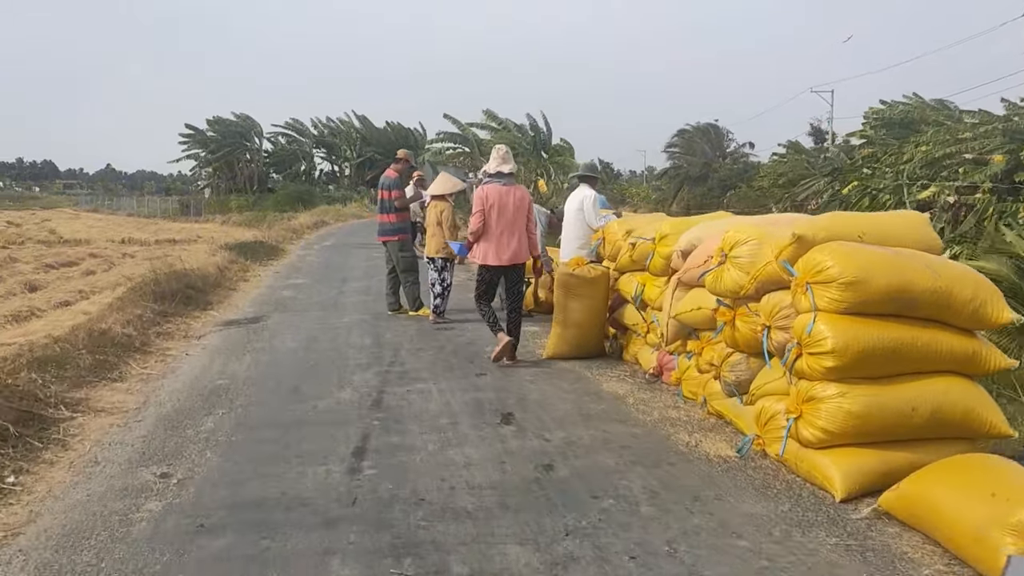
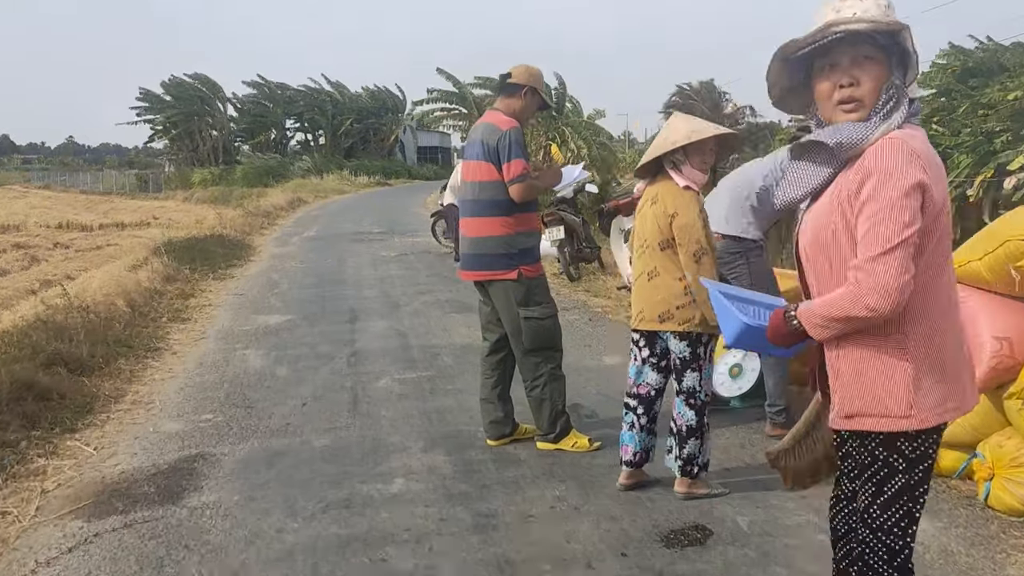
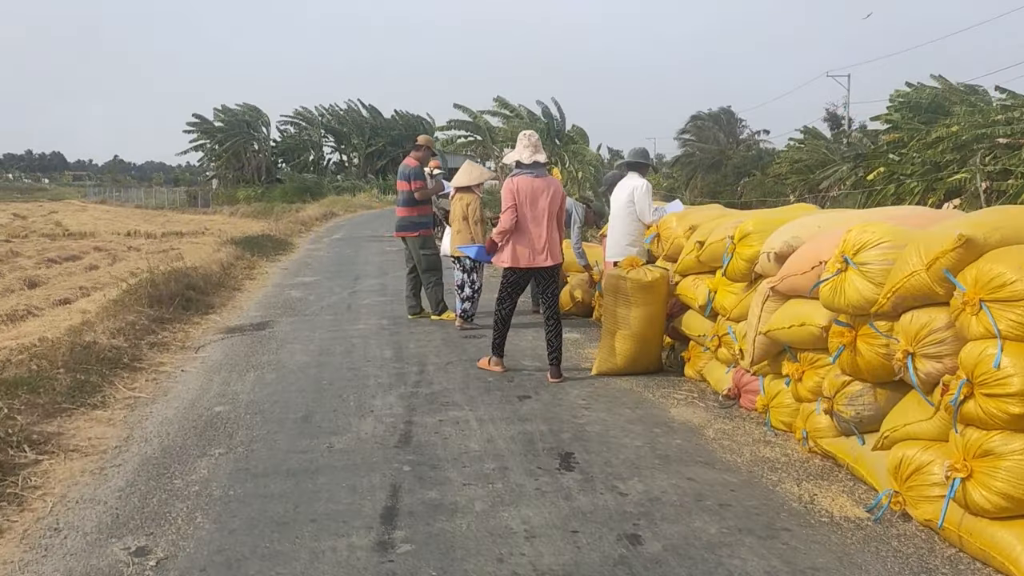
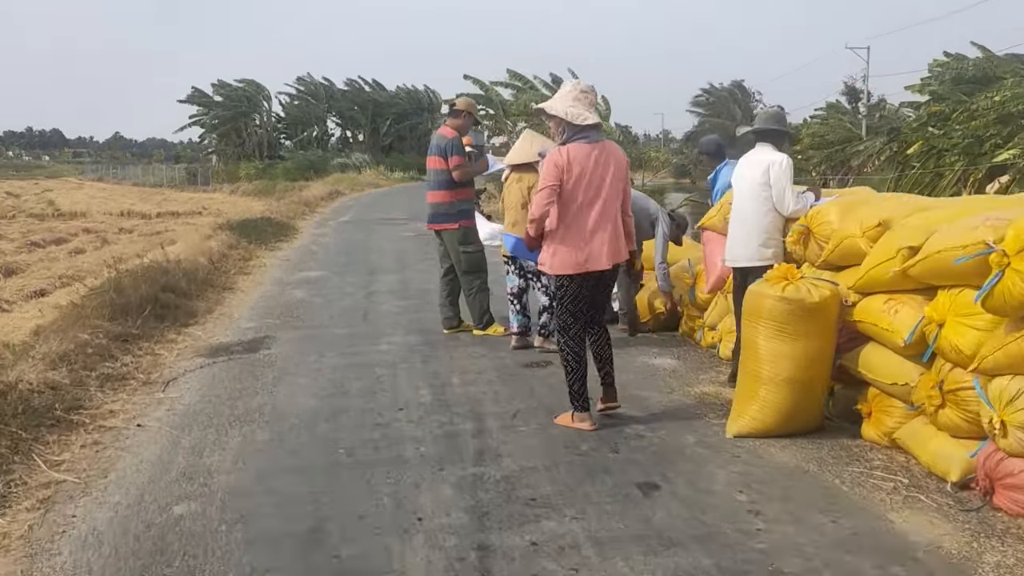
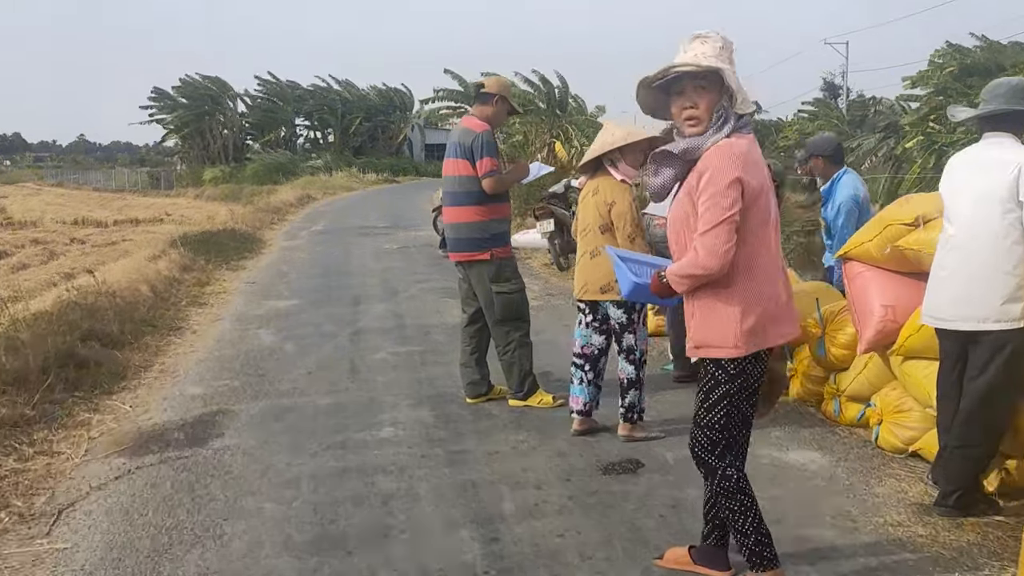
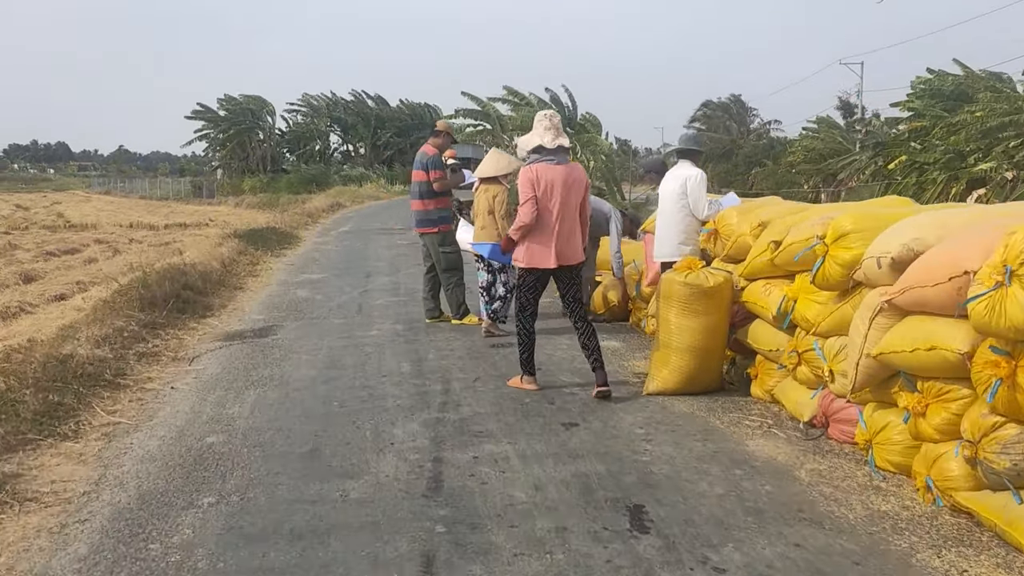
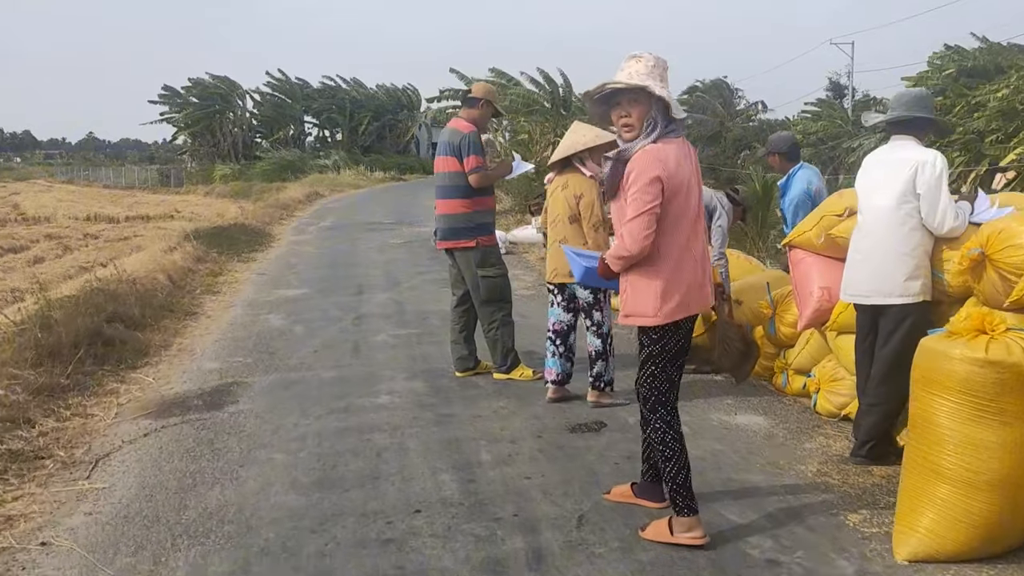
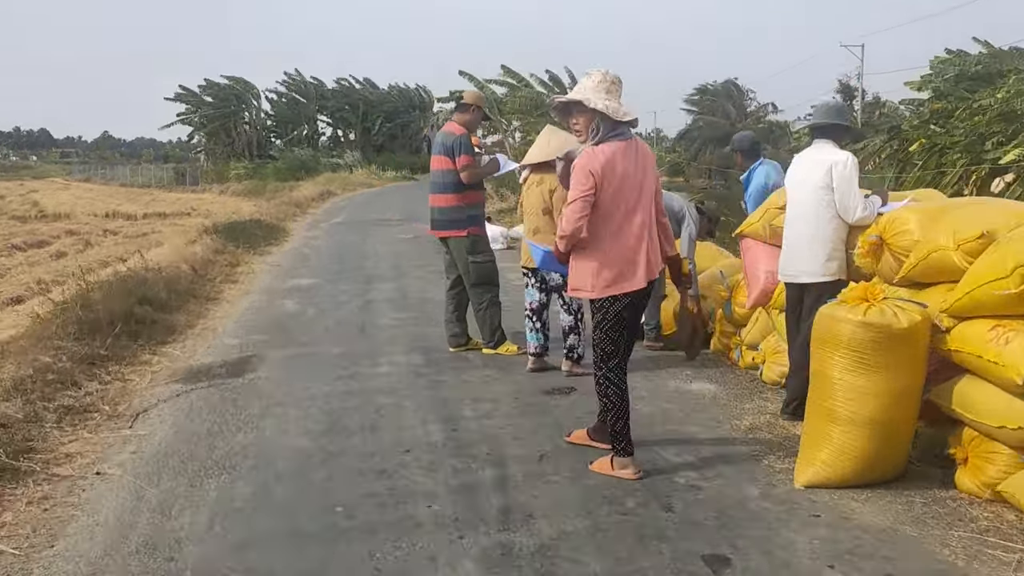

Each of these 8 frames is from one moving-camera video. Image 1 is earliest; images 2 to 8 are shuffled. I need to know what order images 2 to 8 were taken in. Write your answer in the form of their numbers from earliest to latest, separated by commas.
3, 6, 4, 8, 7, 5, 2
